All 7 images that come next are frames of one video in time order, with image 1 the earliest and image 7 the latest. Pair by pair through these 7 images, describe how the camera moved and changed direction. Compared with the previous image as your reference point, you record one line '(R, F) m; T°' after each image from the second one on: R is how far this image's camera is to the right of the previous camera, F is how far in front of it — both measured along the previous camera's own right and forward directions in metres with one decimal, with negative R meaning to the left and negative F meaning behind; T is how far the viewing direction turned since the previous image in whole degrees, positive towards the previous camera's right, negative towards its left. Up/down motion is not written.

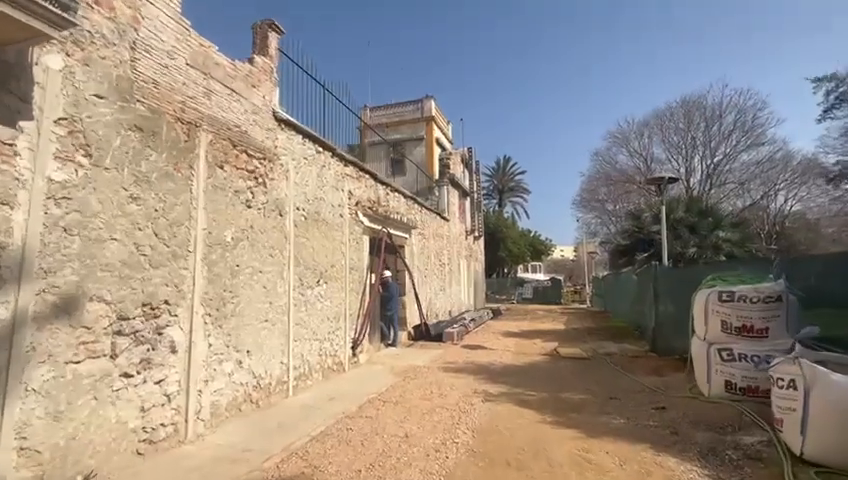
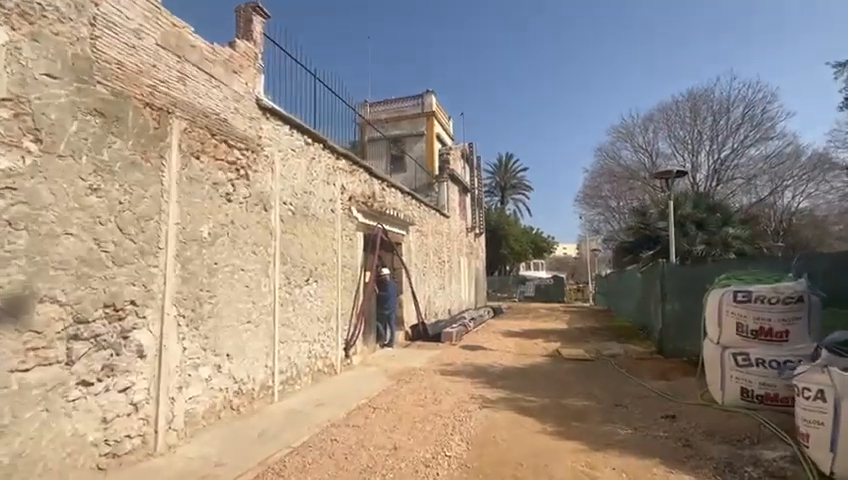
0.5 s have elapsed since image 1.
(+0.1, +0.4) m; 0°
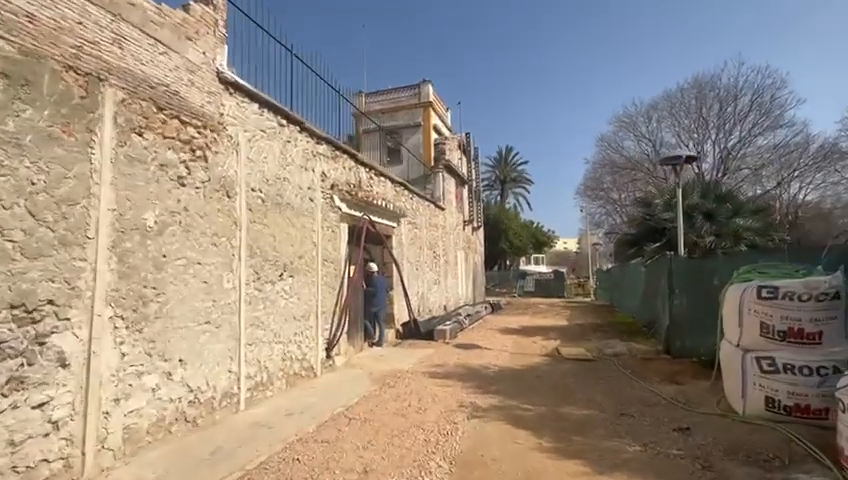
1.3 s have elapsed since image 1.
(+0.3, +0.7) m; 0°
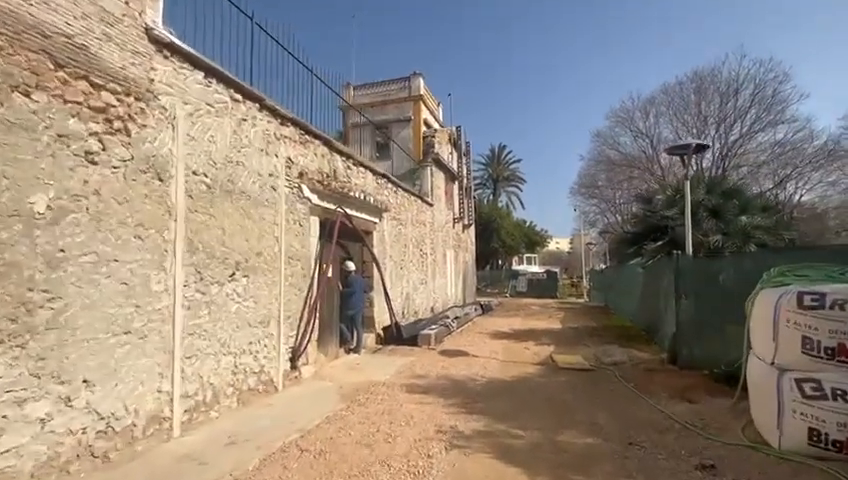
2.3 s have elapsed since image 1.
(+0.2, +0.9) m; +1°
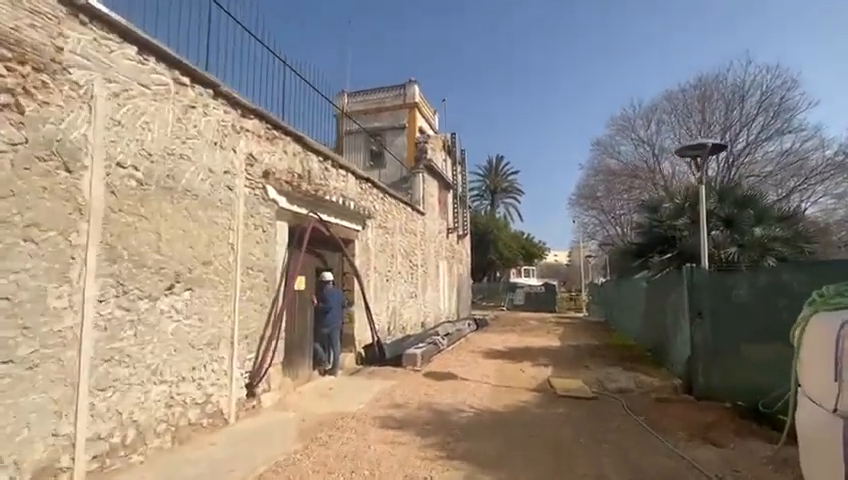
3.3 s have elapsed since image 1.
(+0.3, +0.9) m; 0°
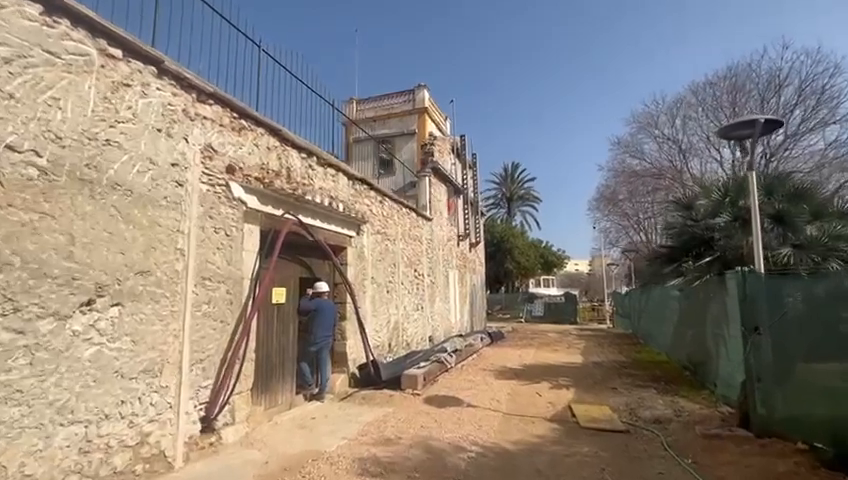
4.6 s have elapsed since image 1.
(+0.4, +1.1) m; -2°
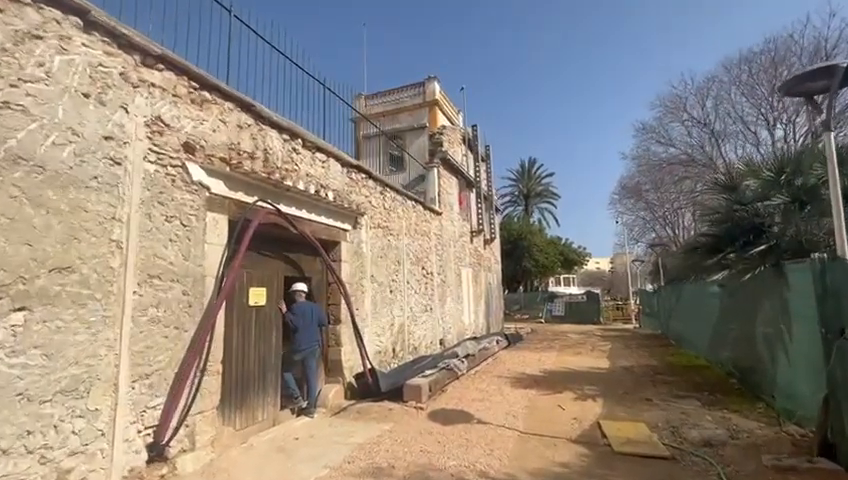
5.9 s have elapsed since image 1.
(+0.3, +1.0) m; -2°
